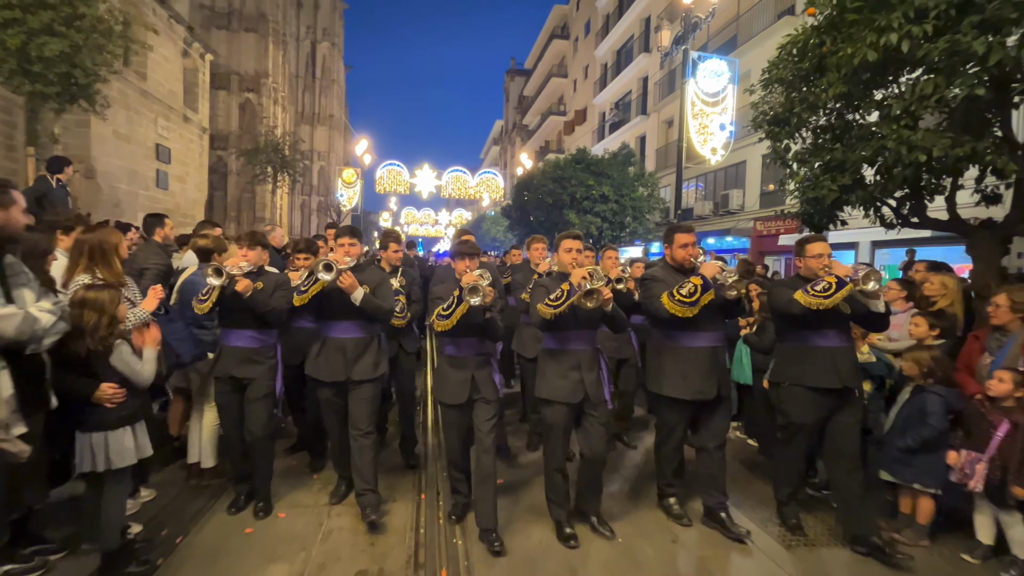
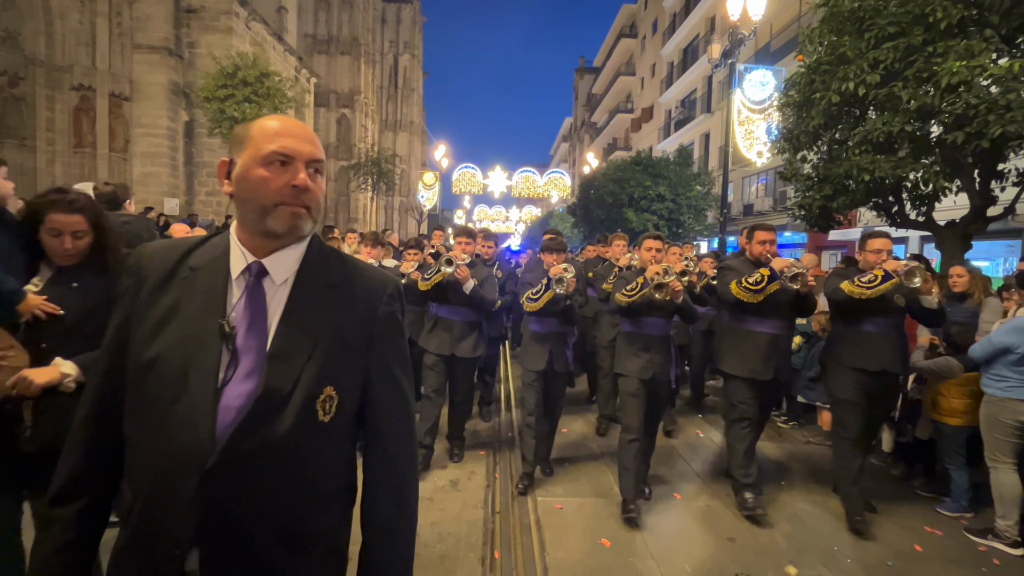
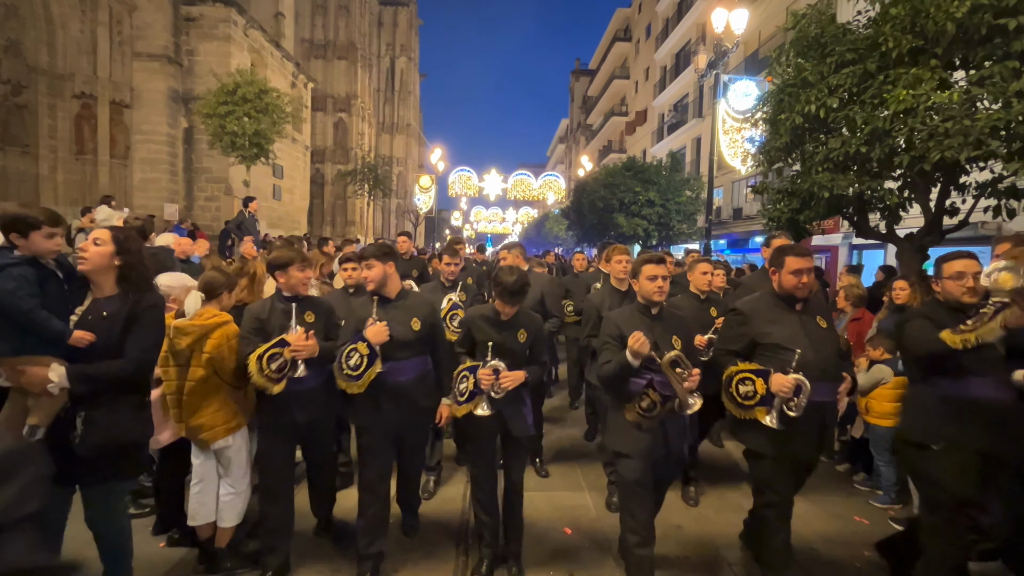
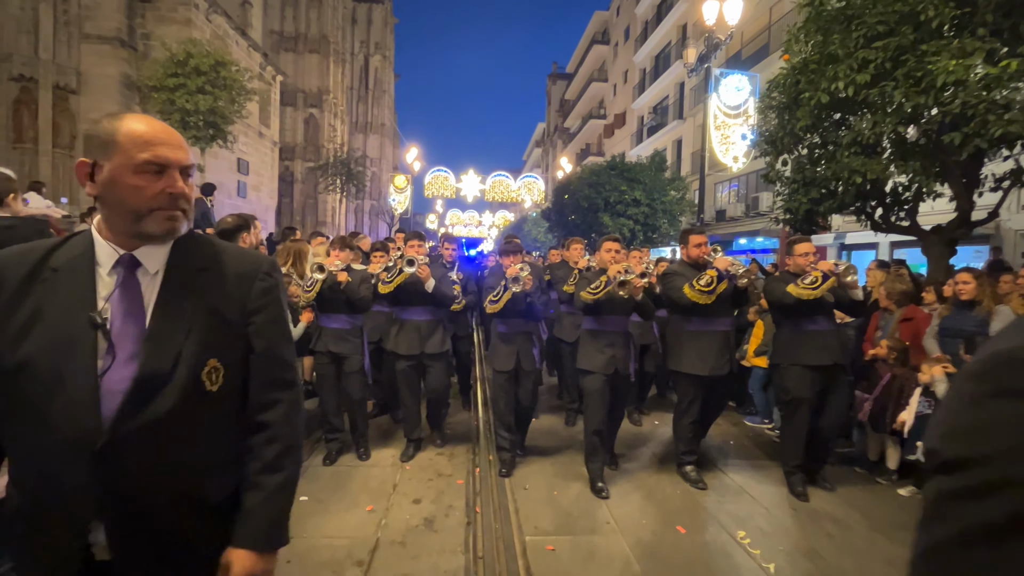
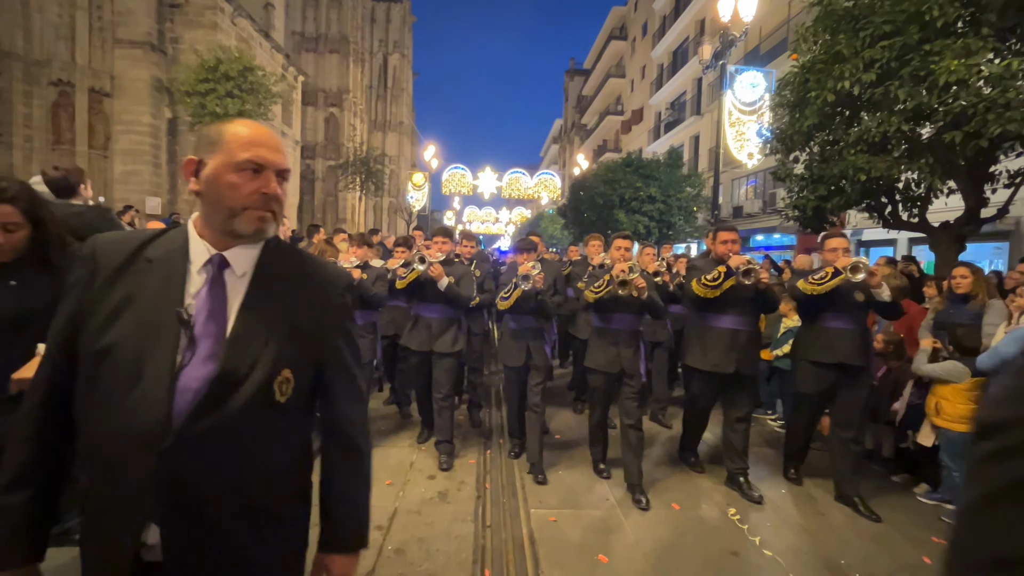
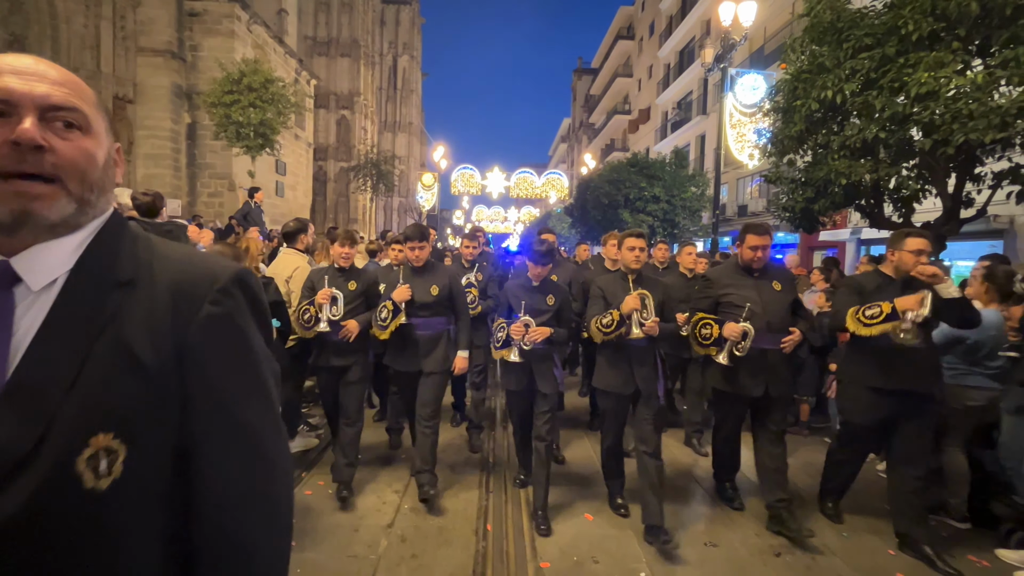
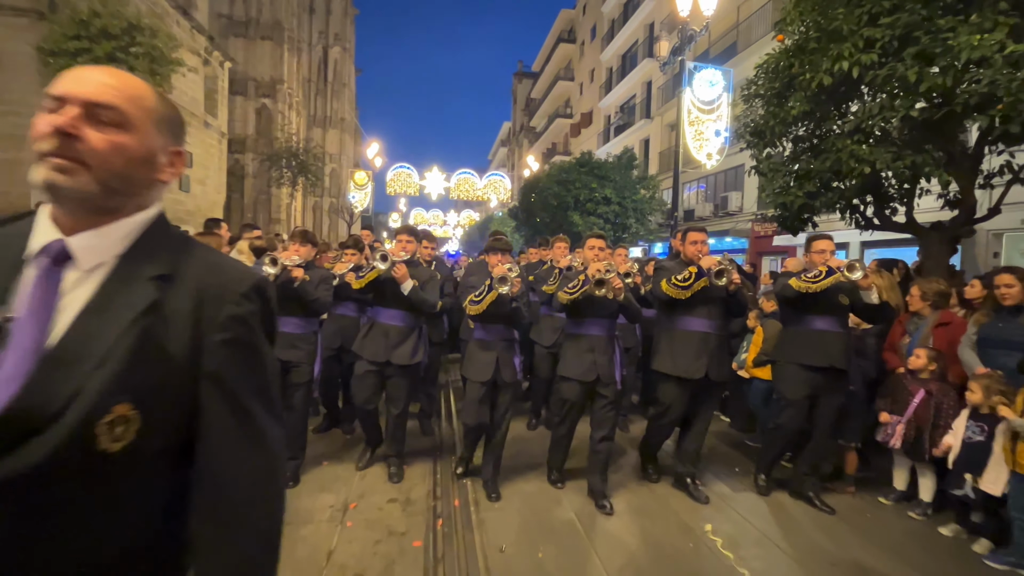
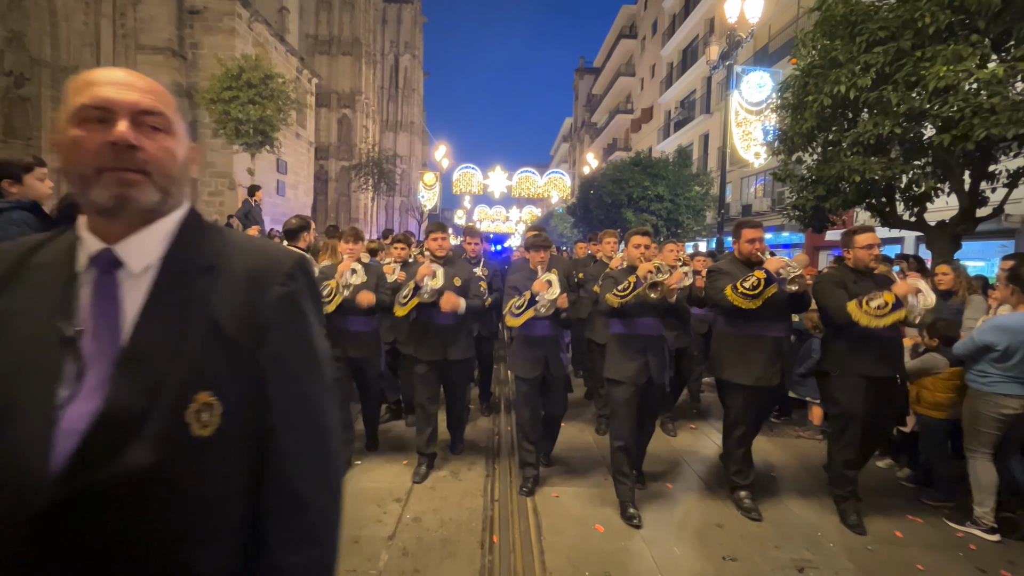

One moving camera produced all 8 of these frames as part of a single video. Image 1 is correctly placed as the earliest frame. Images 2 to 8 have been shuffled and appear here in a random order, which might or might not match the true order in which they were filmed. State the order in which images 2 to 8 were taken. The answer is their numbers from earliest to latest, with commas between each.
7, 4, 5, 2, 8, 6, 3
